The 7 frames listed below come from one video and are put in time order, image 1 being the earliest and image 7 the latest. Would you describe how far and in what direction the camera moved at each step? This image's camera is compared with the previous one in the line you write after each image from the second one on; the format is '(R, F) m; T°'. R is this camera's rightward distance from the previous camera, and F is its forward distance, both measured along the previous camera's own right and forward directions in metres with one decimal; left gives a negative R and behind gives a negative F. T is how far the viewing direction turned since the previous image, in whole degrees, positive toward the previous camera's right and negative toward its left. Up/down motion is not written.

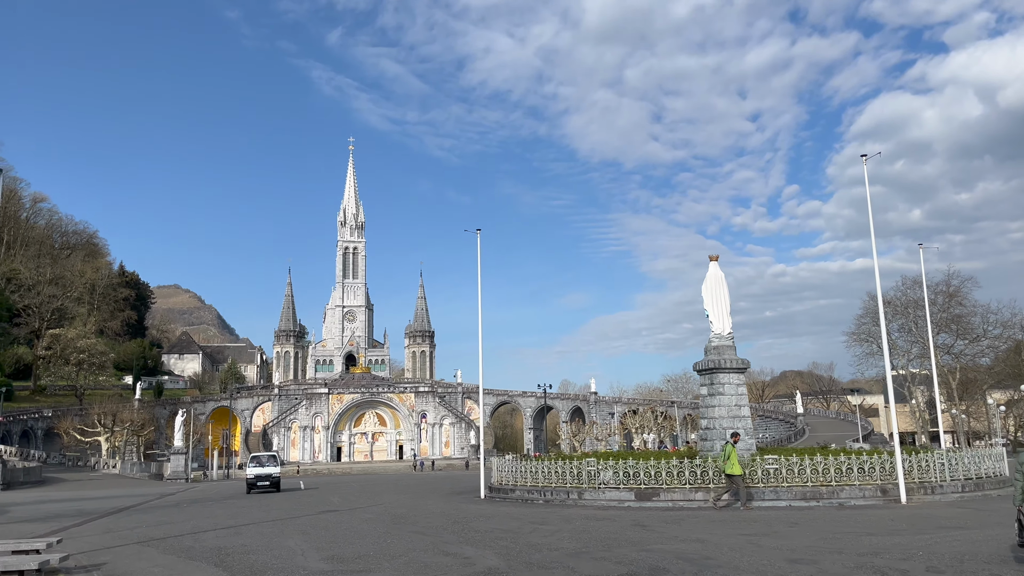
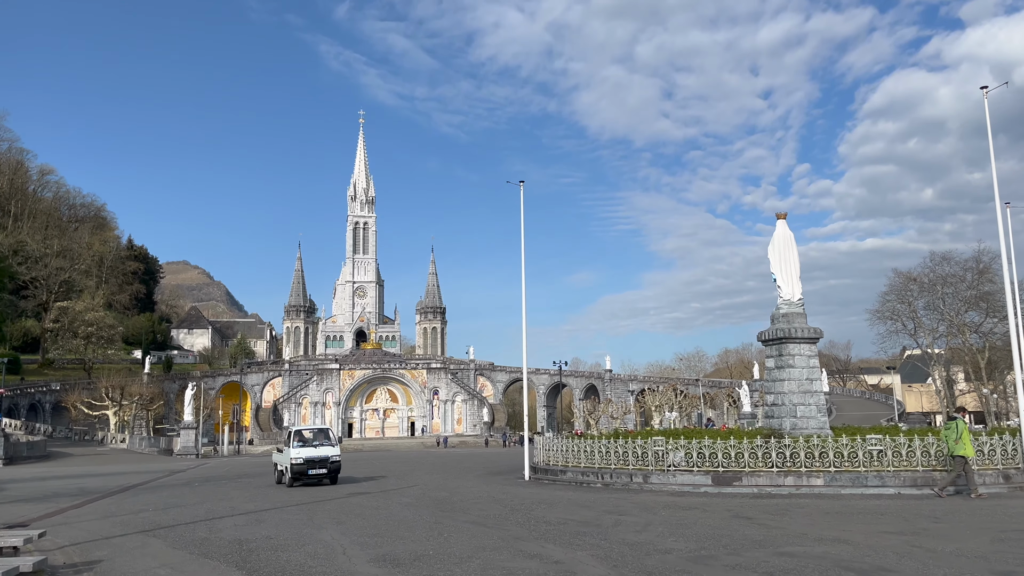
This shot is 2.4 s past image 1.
(-0.9, +2.1) m; -1°
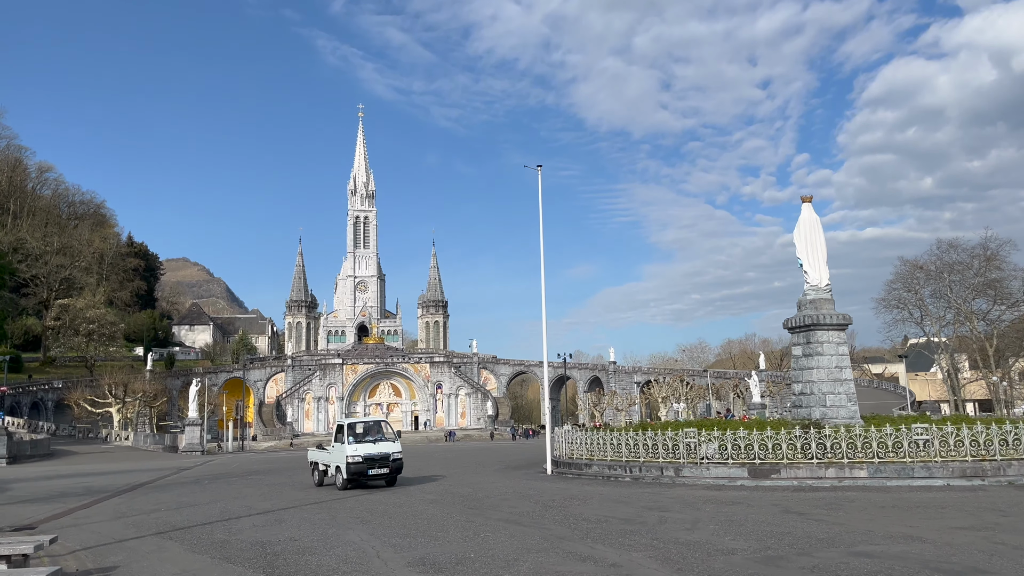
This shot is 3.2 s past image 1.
(-0.4, +0.6) m; 0°
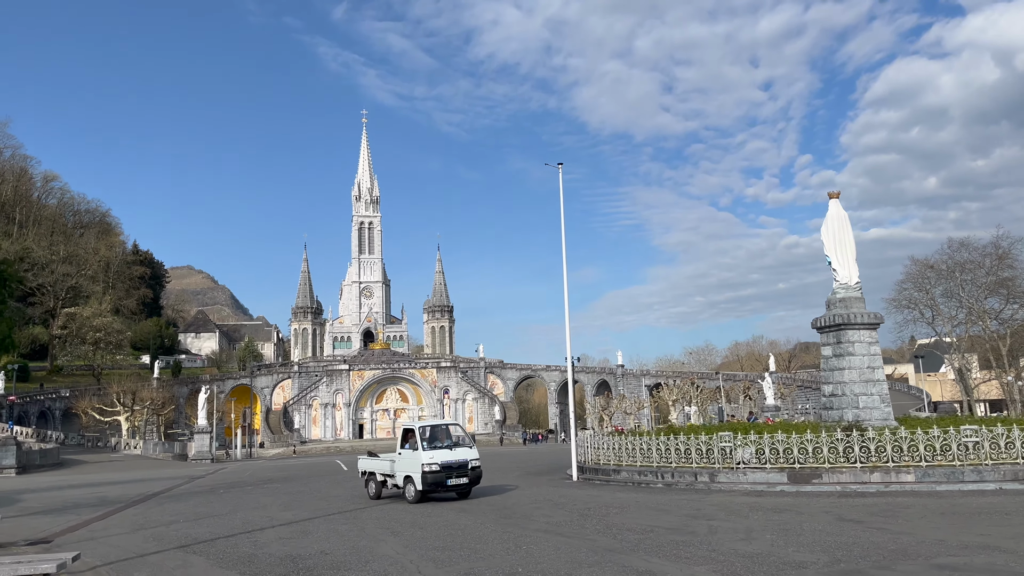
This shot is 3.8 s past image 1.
(-0.4, +0.4) m; 0°
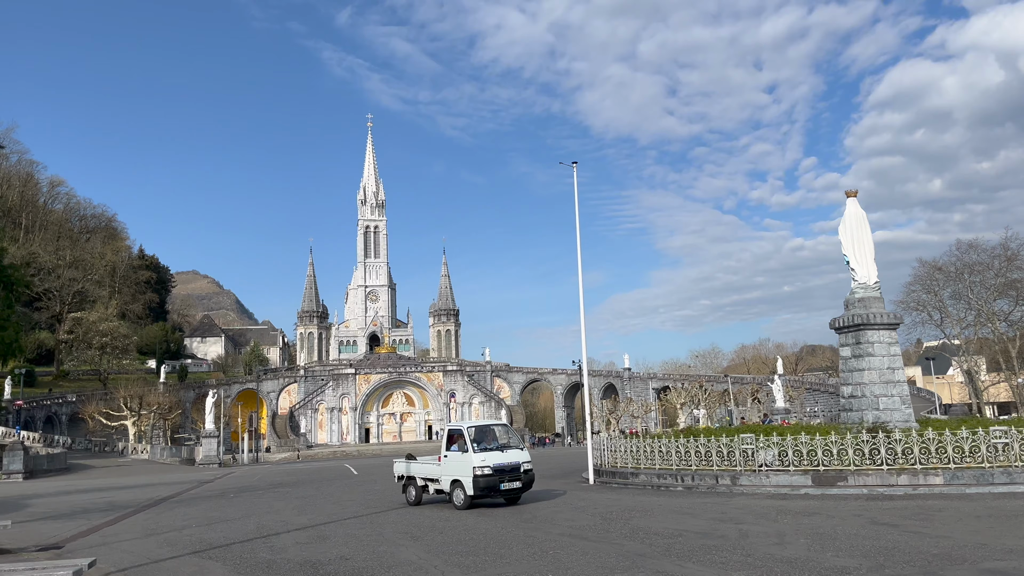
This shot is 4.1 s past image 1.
(-0.2, +0.2) m; 0°
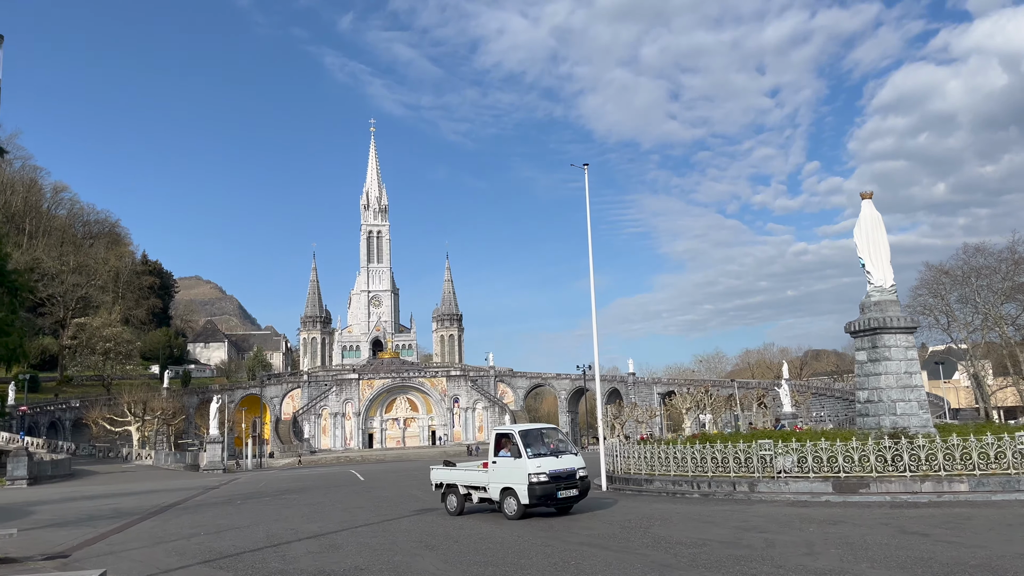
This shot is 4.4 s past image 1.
(-0.2, +0.2) m; 0°
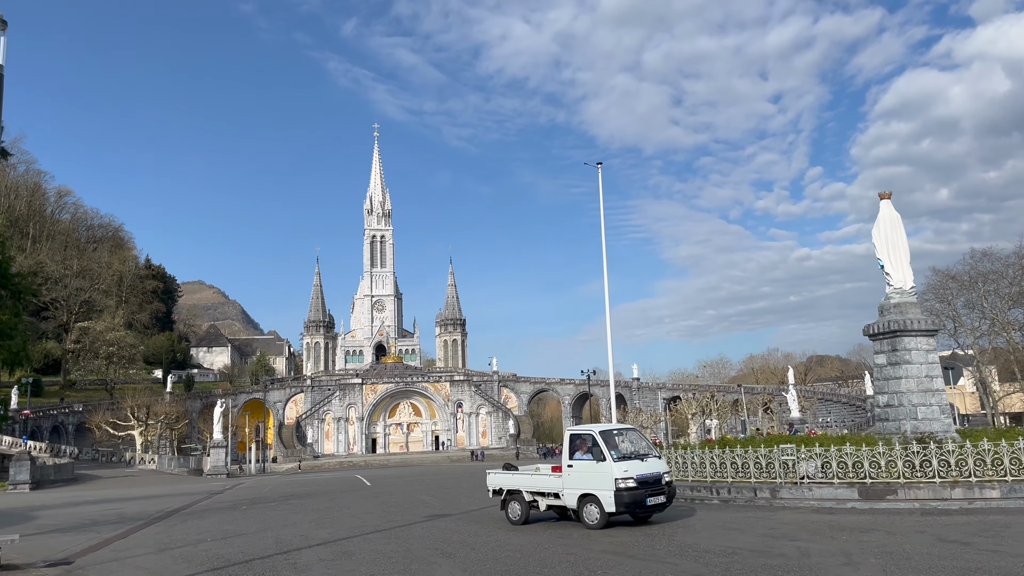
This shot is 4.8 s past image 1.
(-0.2, +0.3) m; 0°
